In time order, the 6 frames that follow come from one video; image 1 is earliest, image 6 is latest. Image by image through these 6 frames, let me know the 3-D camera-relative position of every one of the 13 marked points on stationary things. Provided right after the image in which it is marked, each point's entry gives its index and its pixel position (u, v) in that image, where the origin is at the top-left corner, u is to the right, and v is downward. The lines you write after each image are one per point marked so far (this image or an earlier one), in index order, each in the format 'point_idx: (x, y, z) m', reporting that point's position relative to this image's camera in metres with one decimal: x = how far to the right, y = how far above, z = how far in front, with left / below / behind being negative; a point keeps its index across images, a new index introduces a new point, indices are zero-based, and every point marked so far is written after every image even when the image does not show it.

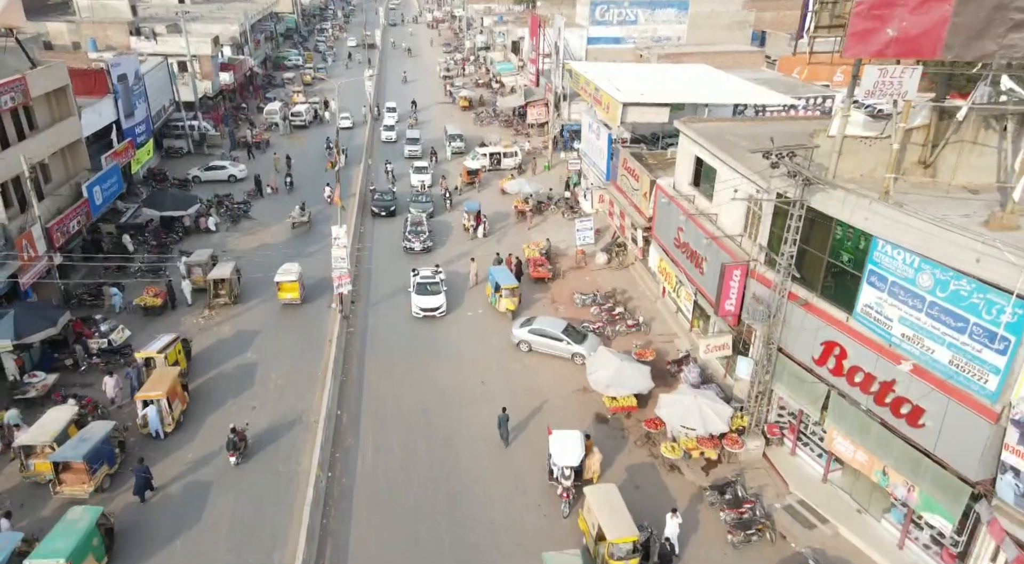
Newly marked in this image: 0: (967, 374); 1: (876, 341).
0: (+8.7, -1.8, +14.5) m
1: (+7.9, -1.3, +16.4) m
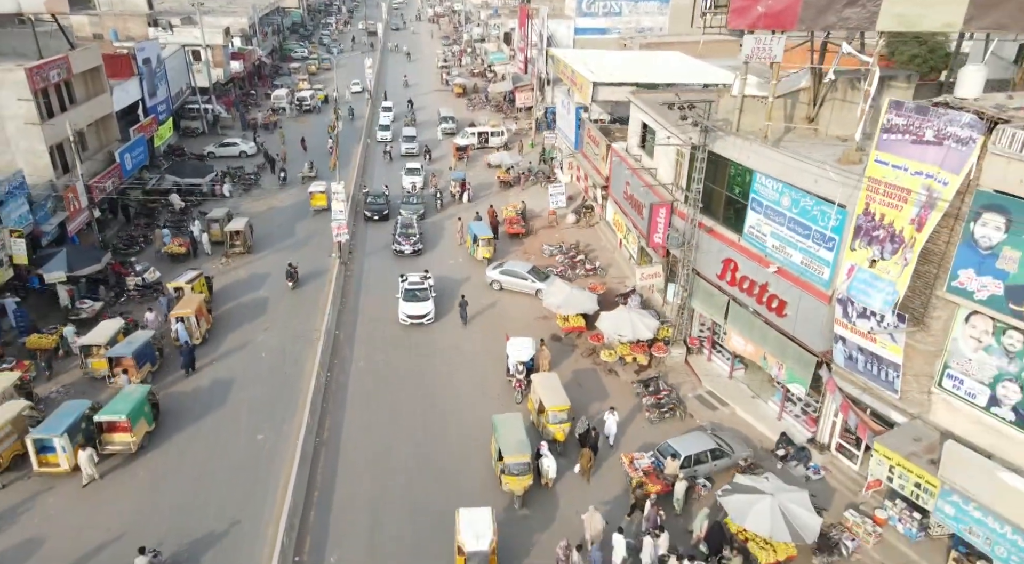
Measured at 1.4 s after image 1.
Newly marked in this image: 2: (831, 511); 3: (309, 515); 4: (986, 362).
0: (+7.5, +0.3, +19.0) m
1: (+6.7, +0.8, +20.9) m
2: (+7.7, -5.5, +18.3) m
3: (-5.0, -5.7, +18.6) m
4: (+9.5, -1.7, +14.9) m
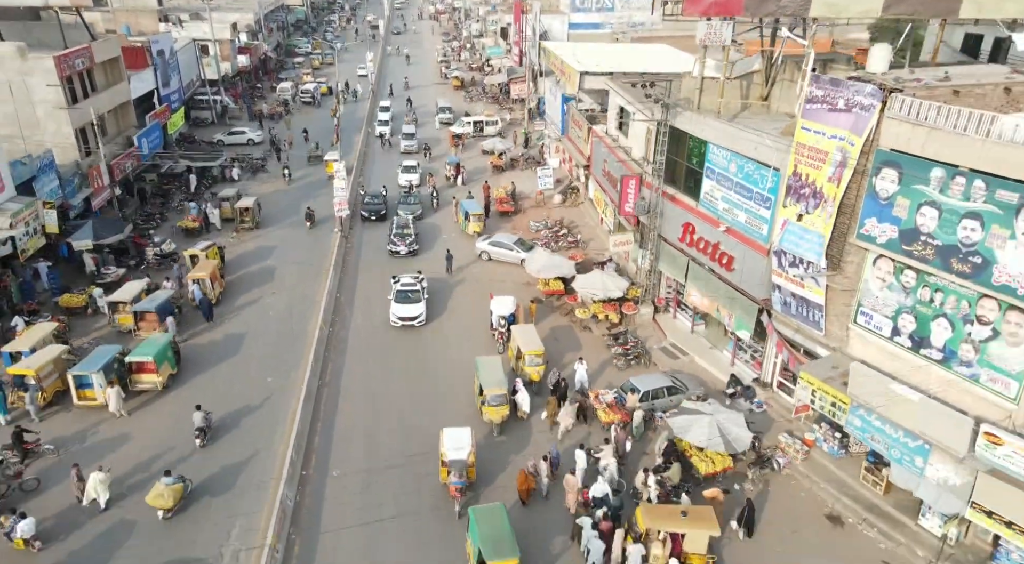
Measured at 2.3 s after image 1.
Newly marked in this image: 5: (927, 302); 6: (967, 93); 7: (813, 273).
0: (+6.9, +1.6, +21.7) m
1: (+6.2, +2.0, +23.6) m
2: (+7.1, -4.3, +21.0) m
3: (-5.6, -4.4, +21.3) m
4: (+8.8, -0.4, +17.6) m
5: (+9.2, -0.5, +16.6) m
6: (+10.0, +4.1, +16.6) m
7: (+7.7, +0.2, +19.2) m
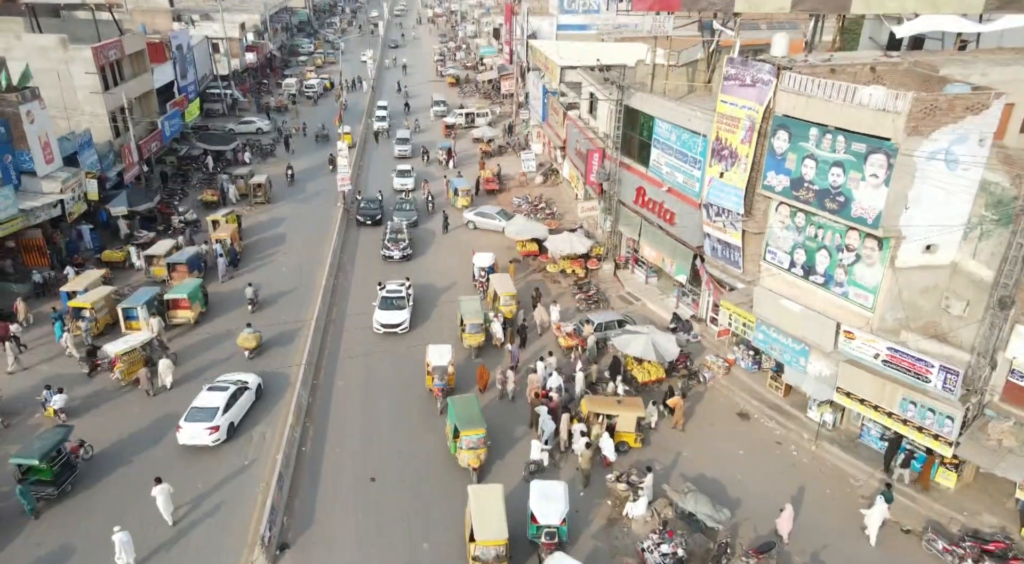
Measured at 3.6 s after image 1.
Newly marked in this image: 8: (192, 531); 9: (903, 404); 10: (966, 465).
0: (+6.1, +3.3, +26.2) m
1: (+5.3, +3.7, +28.1) m
2: (+6.3, -2.5, +25.5) m
3: (-6.4, -2.7, +25.8) m
4: (+8.0, +1.3, +22.0) m
5: (+8.4, +1.2, +21.1) m
6: (+9.2, +5.9, +21.1) m
7: (+6.8, +1.9, +23.7) m
8: (-7.7, -5.9, +18.1) m
9: (+9.6, -3.0, +18.6) m
10: (+11.1, -4.5, +18.7) m
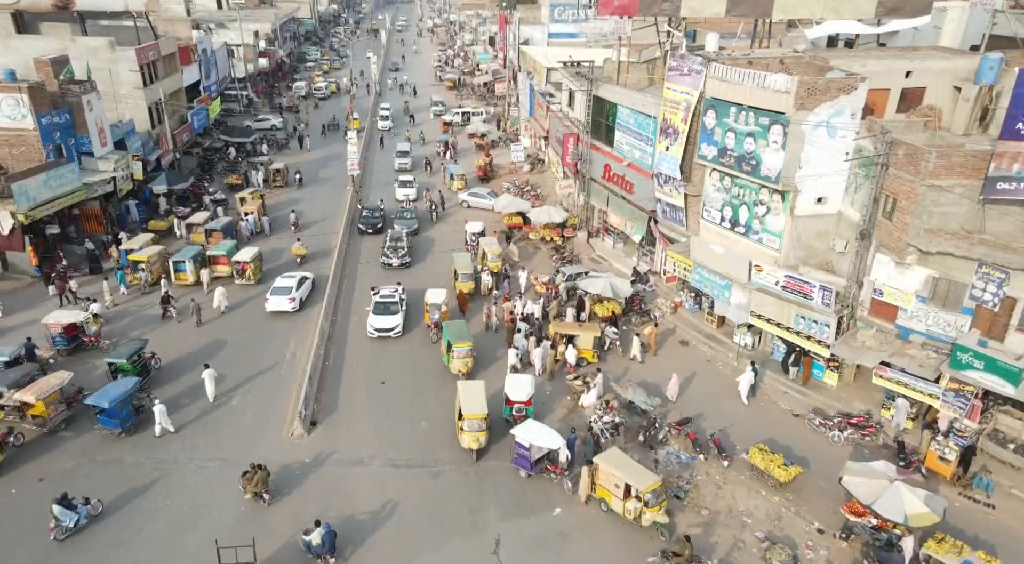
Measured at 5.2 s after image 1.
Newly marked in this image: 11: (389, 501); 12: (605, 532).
0: (+5.5, +5.0, +31.6) m
1: (+4.7, +5.4, +33.6) m
2: (+5.7, -0.8, +30.8) m
3: (-7.0, -0.9, +31.1) m
4: (+7.4, +3.1, +27.4) m
5: (+7.8, +3.0, +26.5) m
6: (+8.6, +7.7, +26.6) m
7: (+6.2, +3.7, +29.1) m
8: (-8.3, -4.0, +23.4) m
9: (+9.0, -1.2, +24.0) m
10: (+10.5, -2.7, +24.0) m
11: (-3.2, -5.7, +19.9) m
12: (+2.3, -6.2, +18.9) m
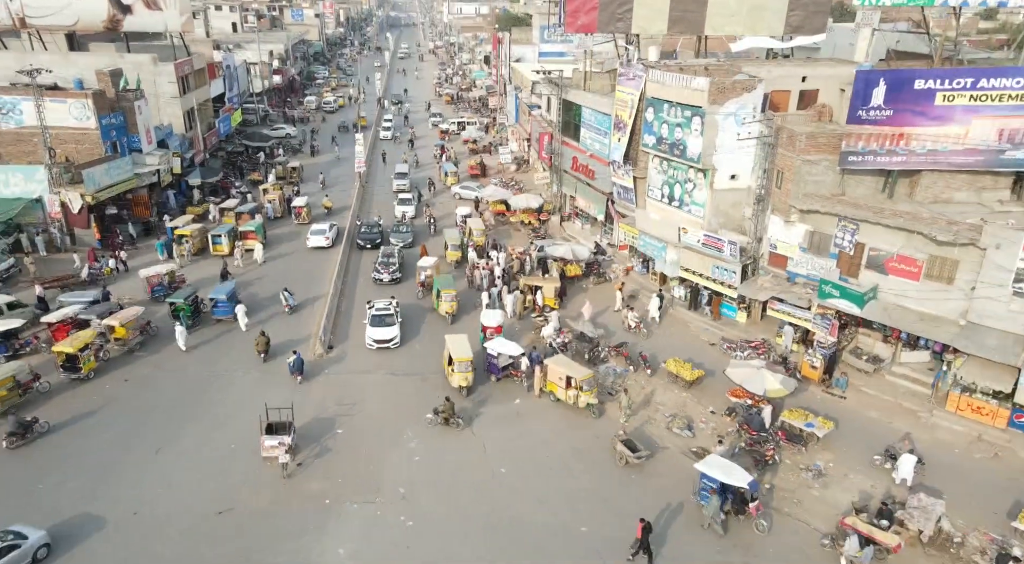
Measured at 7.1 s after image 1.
0: (+4.6, +6.5, +38.2) m
1: (+3.8, +6.9, +40.2) m
2: (+4.7, +0.7, +37.3) m
3: (-8.0, +0.6, +37.6) m
4: (+6.5, +4.7, +34.0) m
5: (+6.8, +4.6, +33.1) m
6: (+7.6, +9.3, +33.3) m
7: (+5.3, +5.2, +35.6) m
8: (-9.3, -2.3, +29.8) m
9: (+8.0, +0.5, +30.4) m
10: (+9.6, -1.0, +30.4) m
11: (-4.2, -3.9, +26.3) m
12: (+1.3, -4.3, +25.2) m
